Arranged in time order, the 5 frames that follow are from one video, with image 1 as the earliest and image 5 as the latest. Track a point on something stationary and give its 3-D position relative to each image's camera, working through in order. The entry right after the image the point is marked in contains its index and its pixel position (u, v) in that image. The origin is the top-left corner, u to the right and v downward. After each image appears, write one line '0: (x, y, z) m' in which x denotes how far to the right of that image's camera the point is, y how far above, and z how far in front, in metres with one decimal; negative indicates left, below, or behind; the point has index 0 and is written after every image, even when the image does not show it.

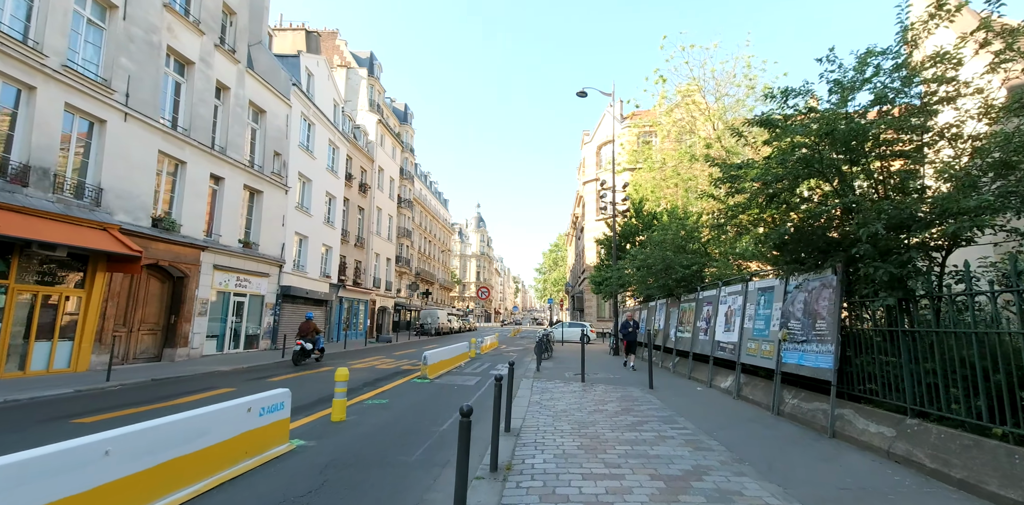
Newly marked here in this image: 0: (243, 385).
0: (-5.7, -2.8, +10.7) m
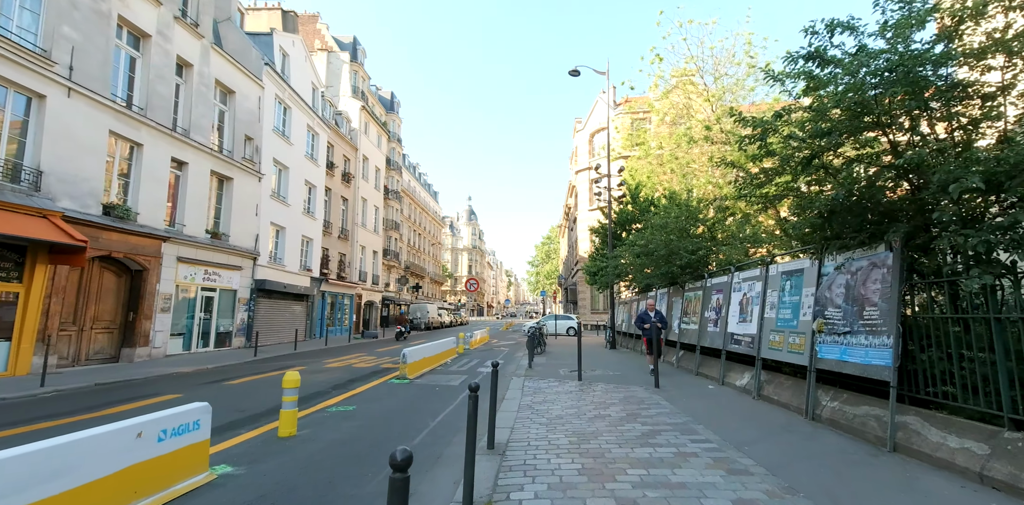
0: (-5.9, -2.6, +9.4) m
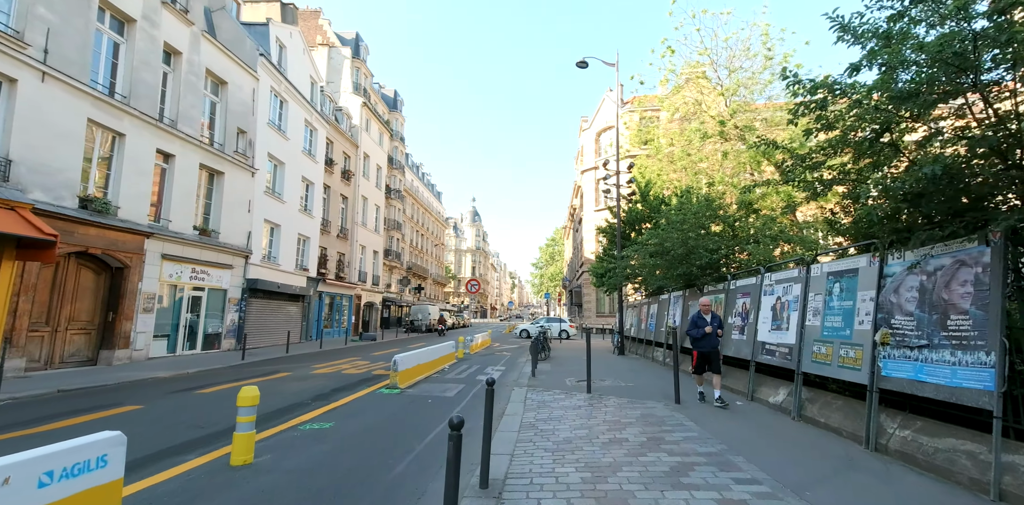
0: (-5.9, -2.5, +8.4) m
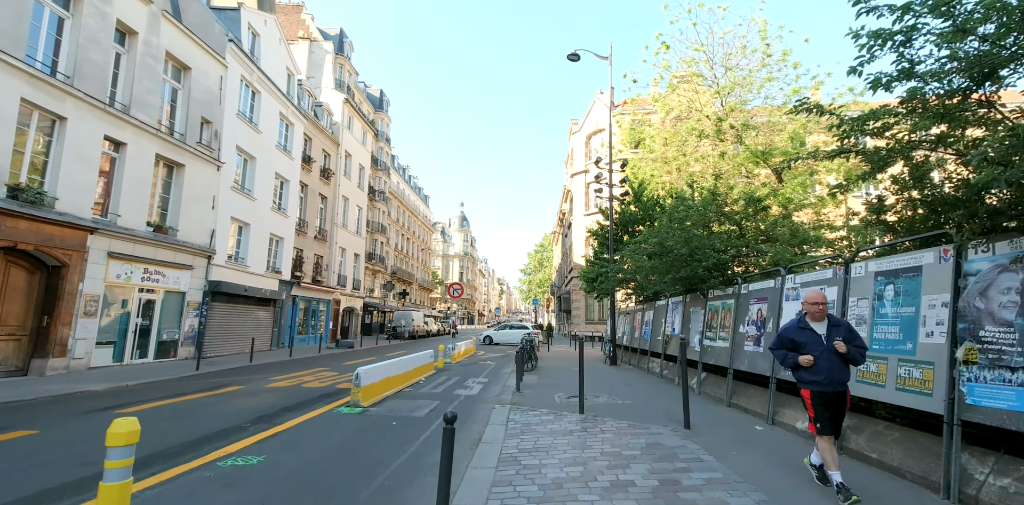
0: (-6.2, -2.4, +7.0) m
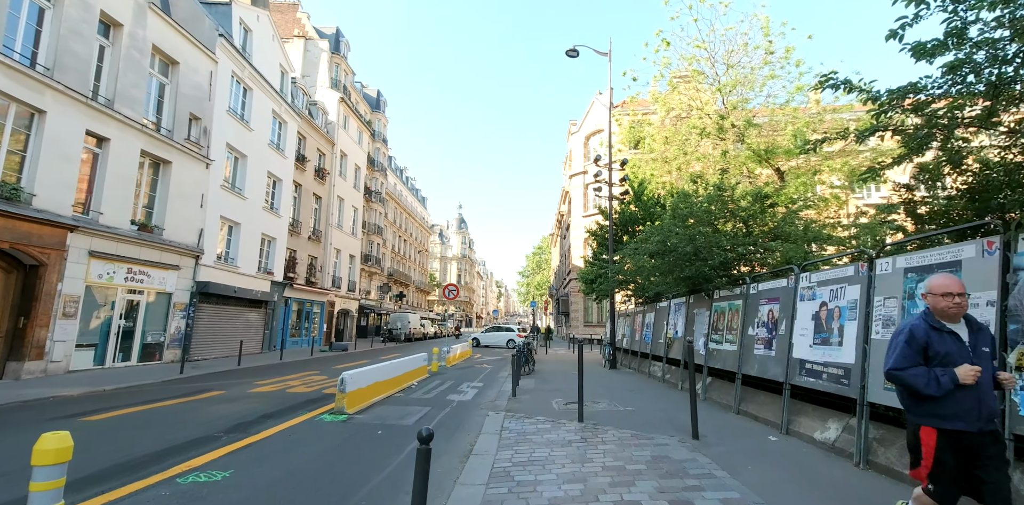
0: (-6.3, -2.3, +6.5) m
